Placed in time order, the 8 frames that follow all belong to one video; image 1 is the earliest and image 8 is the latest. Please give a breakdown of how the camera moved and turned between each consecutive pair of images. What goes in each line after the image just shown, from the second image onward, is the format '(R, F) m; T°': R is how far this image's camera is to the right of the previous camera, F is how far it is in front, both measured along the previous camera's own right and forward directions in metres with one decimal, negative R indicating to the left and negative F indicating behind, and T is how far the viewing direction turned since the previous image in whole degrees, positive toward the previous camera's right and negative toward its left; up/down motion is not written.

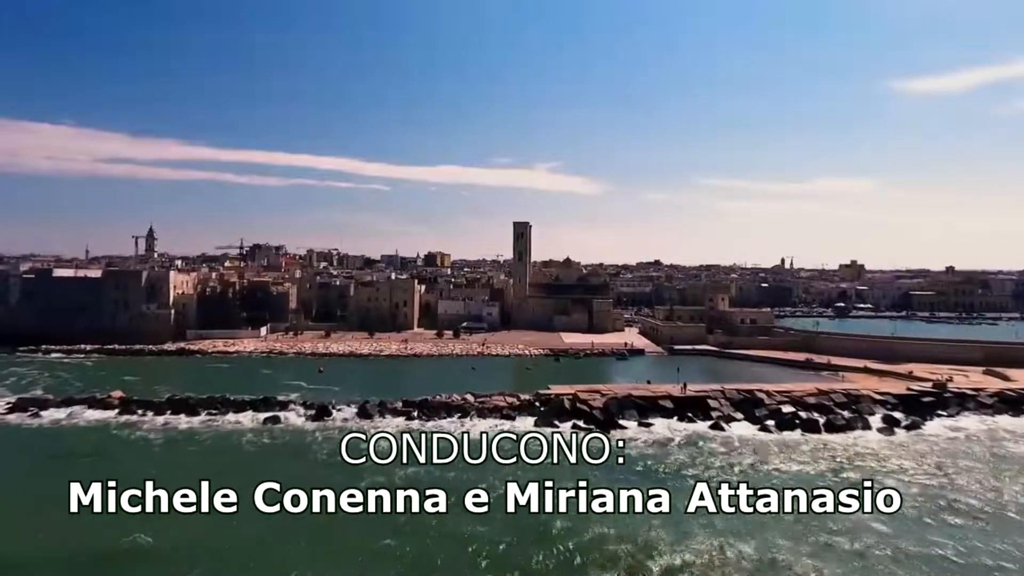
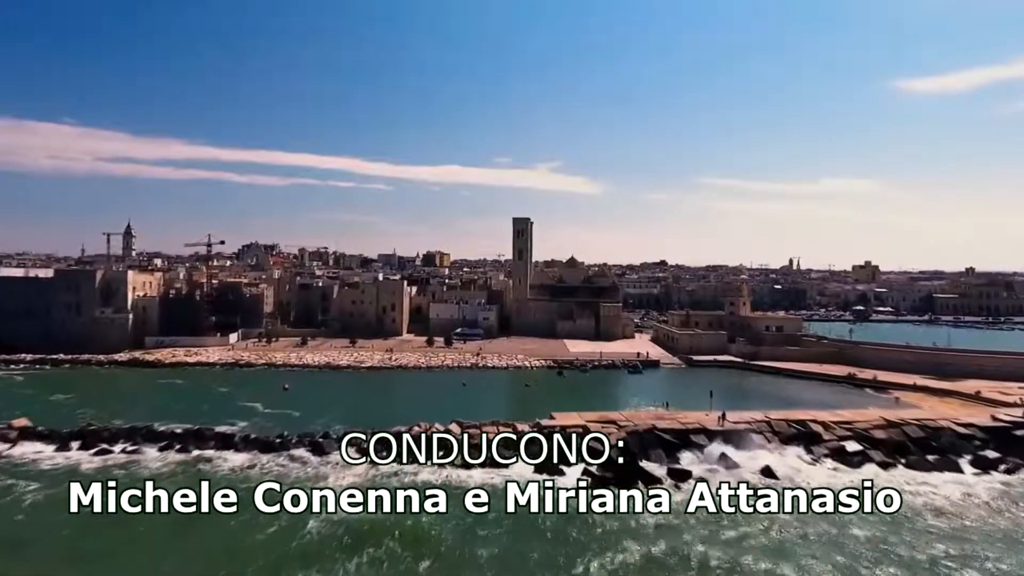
(+0.2, +5.1) m; 0°
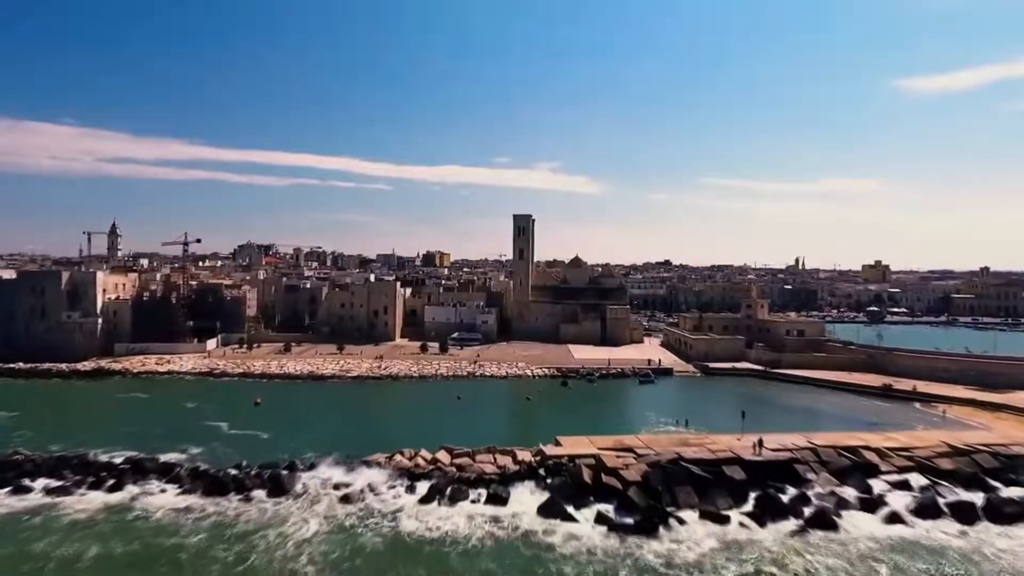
(+0.1, +3.3) m; 0°
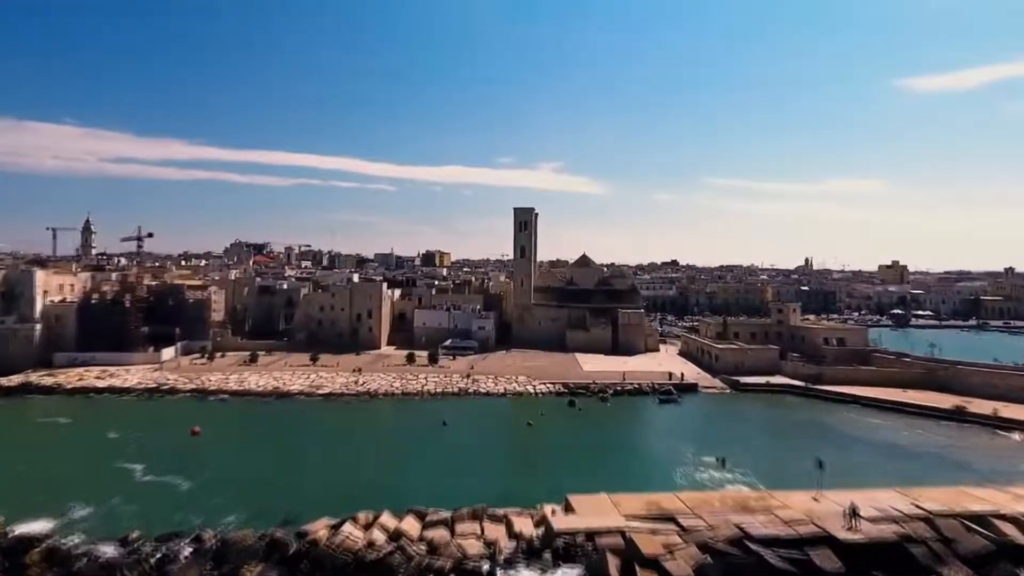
(+0.2, +5.2) m; 0°
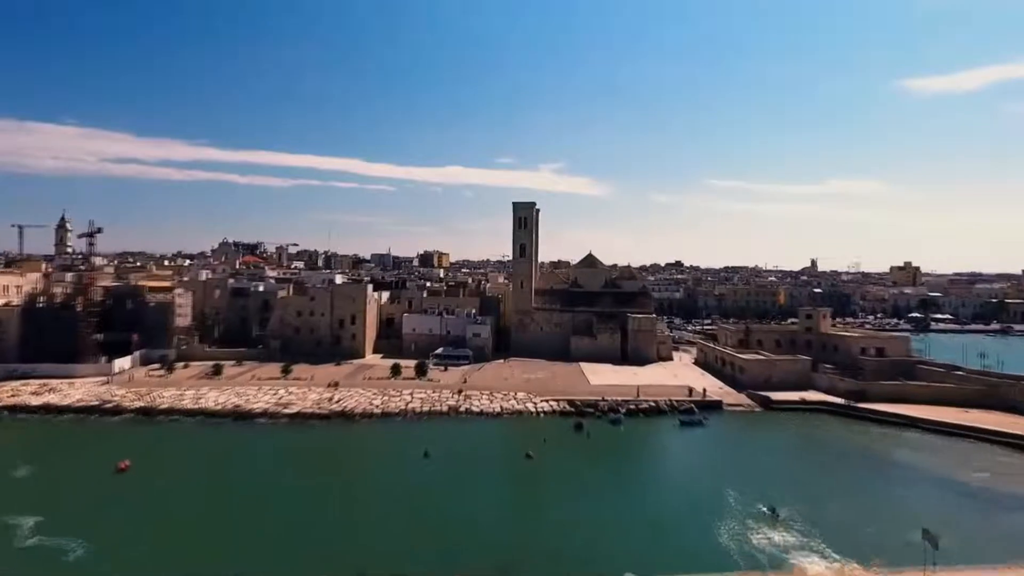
(+0.1, +4.0) m; 0°
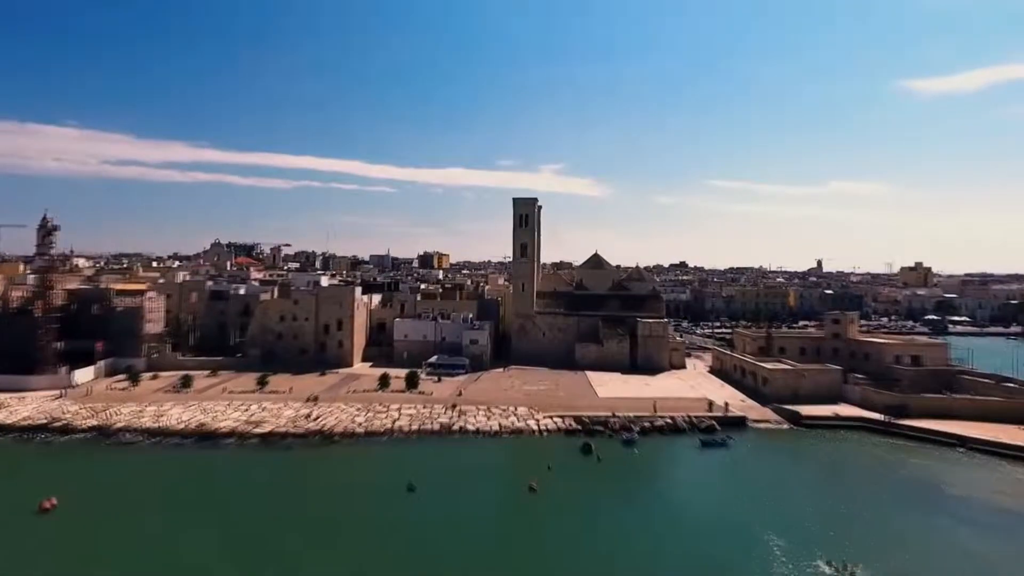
(+0.1, +2.9) m; 0°
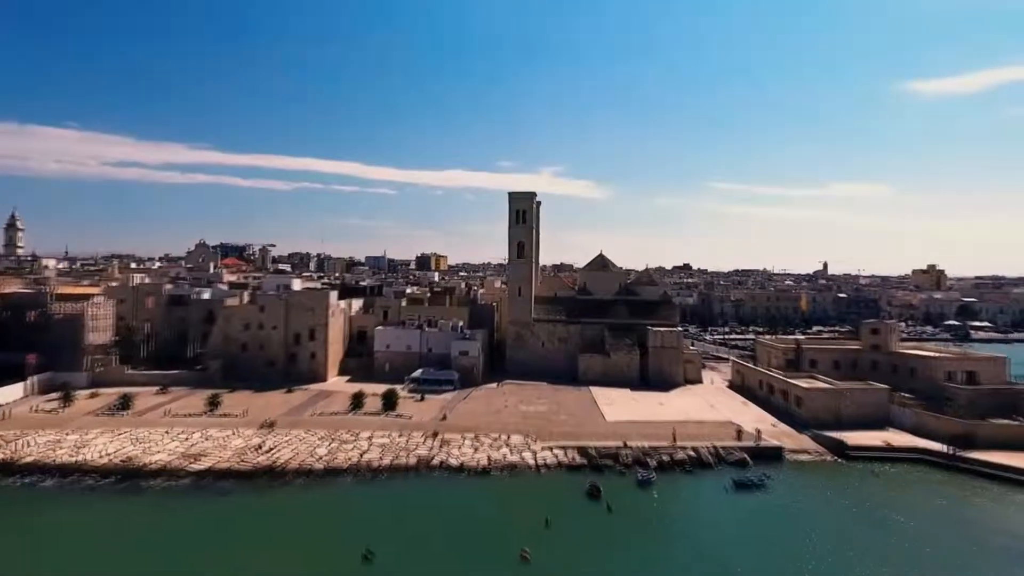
(+0.3, +4.0) m; 0°
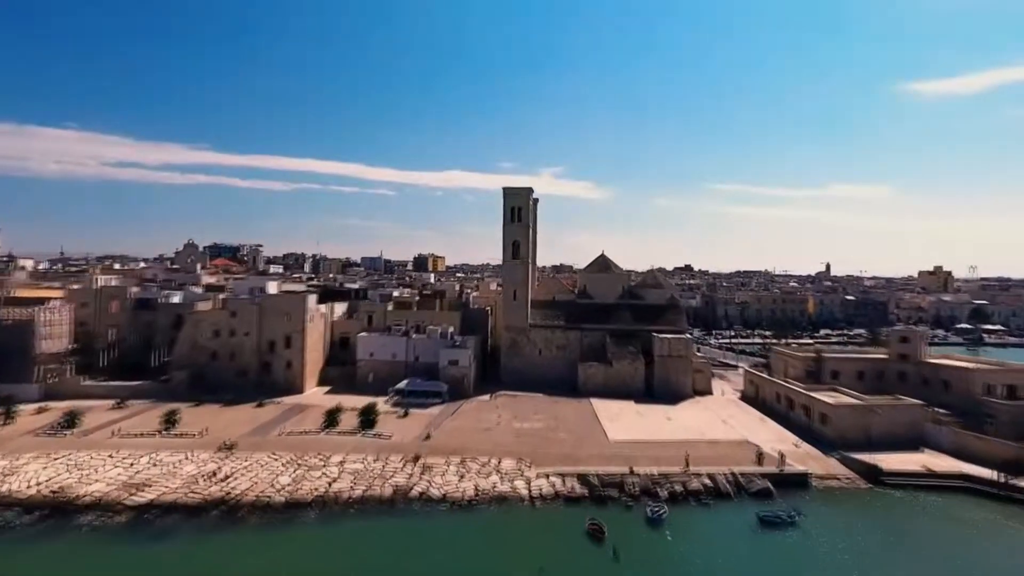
(+0.3, +2.5) m; 0°
